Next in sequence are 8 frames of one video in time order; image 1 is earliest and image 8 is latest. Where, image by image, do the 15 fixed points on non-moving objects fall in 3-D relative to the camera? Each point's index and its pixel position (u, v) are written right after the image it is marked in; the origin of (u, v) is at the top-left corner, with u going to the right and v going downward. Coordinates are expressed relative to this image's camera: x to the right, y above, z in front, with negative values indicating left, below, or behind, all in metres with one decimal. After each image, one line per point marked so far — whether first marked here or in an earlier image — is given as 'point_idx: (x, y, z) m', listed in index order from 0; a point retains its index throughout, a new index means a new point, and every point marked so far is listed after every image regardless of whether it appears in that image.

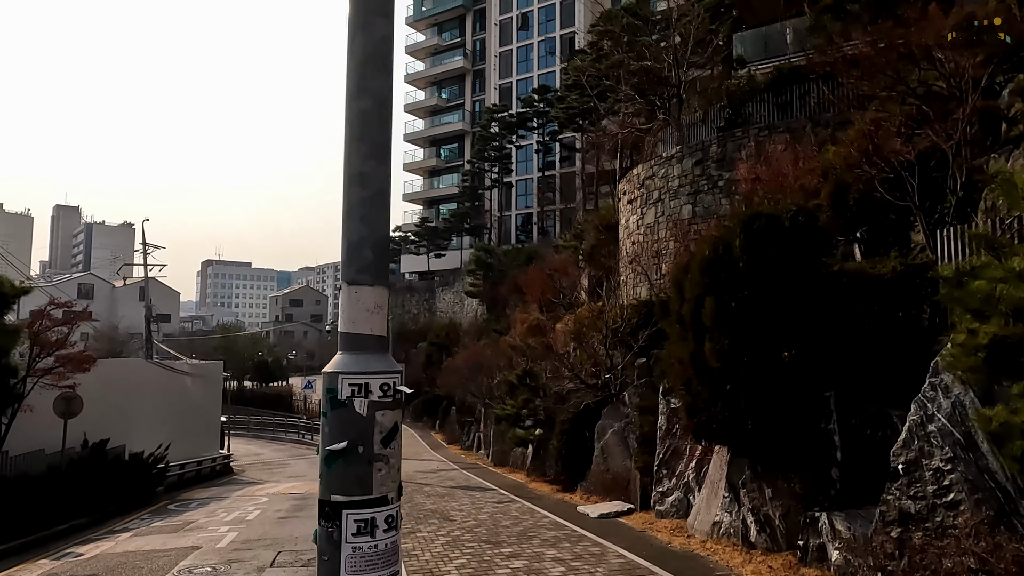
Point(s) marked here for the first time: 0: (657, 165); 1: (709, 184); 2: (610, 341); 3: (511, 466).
0: (+3.7, +3.1, +16.8) m
1: (+4.5, +2.4, +15.2) m
2: (+2.1, -1.1, +14.0) m
3: (0.0, -5.3, +19.8) m
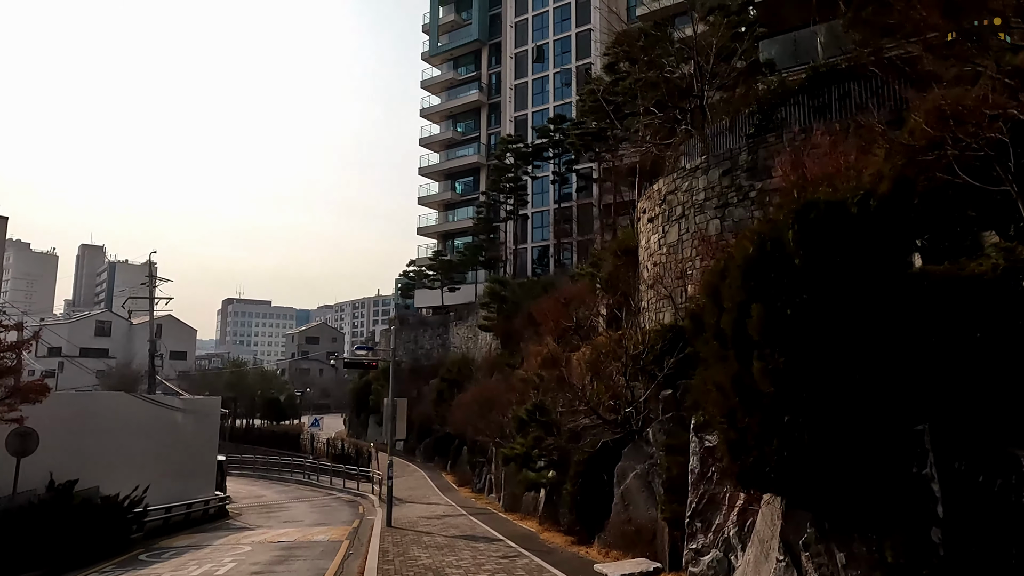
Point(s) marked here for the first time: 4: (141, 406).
0: (+3.9, +2.6, +15.4) m
1: (+4.7, +1.9, +13.6) m
2: (+2.2, -1.6, +12.4) m
3: (+0.3, -6.1, +18.0) m
4: (-10.6, -3.4, +18.8) m
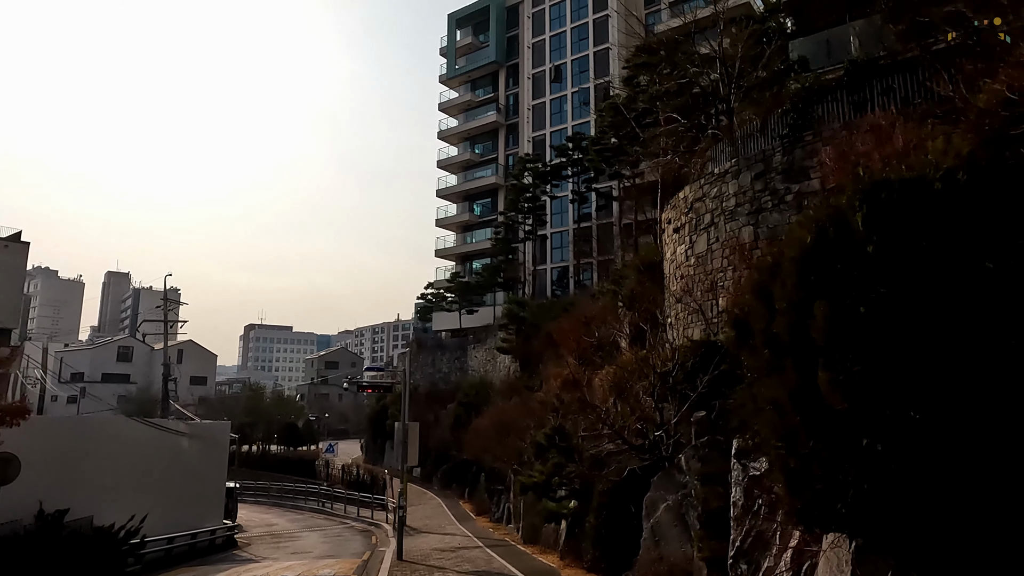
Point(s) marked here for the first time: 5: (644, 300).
0: (+4.2, +2.3, +14.3) m
1: (+4.9, +1.7, +12.6) m
2: (+2.5, -1.8, +11.3) m
3: (+0.7, -6.5, +16.7) m
4: (-10.1, -3.9, +18.0) m
5: (+3.6, -0.3, +18.3) m
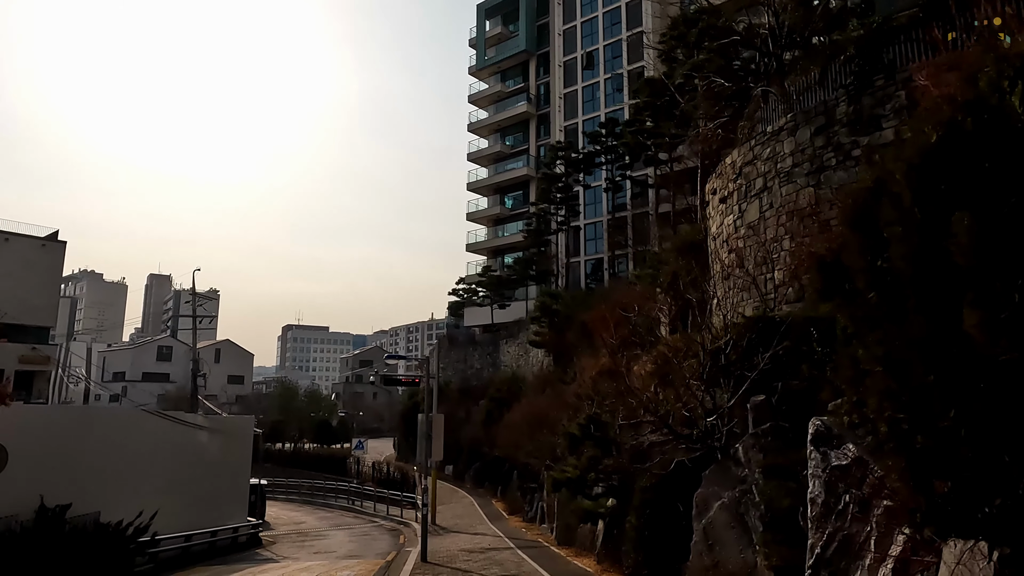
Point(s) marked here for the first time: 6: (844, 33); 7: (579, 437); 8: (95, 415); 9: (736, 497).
0: (+4.8, +2.8, +12.8) m
1: (+5.4, +2.2, +11.0) m
2: (+2.9, -1.3, +9.8) m
3: (+1.5, -6.0, +15.4) m
4: (-9.3, -3.5, +17.2) m
5: (+4.4, +0.2, +16.8) m
6: (+6.7, +5.1, +13.2) m
7: (+1.3, -2.8, +12.8) m
8: (-9.6, -2.9, +15.5) m
9: (+2.8, -2.6, +8.3) m
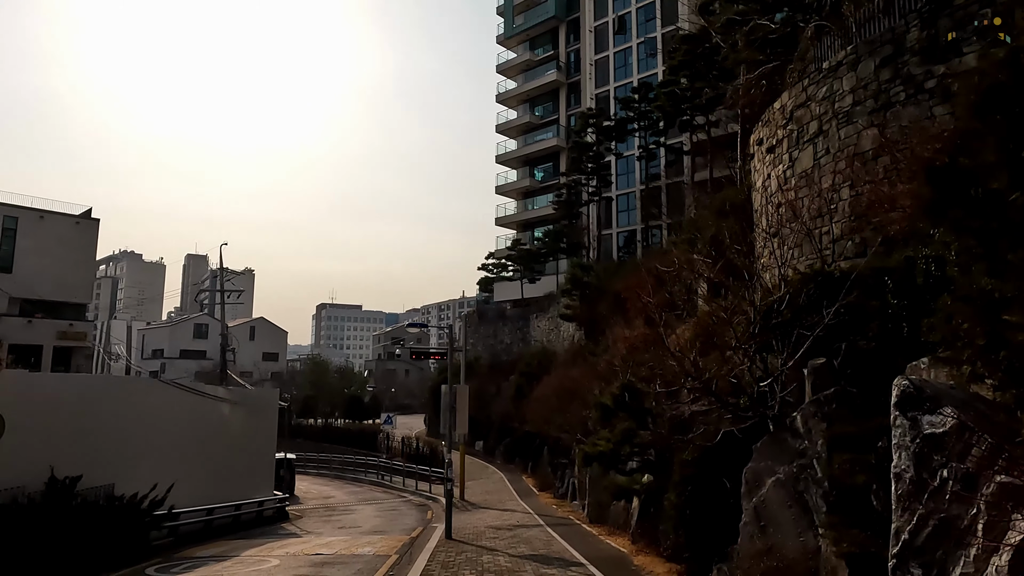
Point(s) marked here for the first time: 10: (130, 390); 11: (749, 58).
0: (+5.2, +3.5, +11.5) m
1: (+5.8, +2.9, +9.7) m
2: (+3.2, -0.6, +8.7) m
3: (+2.1, -5.2, +14.5) m
4: (-8.6, -2.7, +16.8) m
5: (+5.1, +1.1, +15.6) m
6: (+7.1, +5.9, +11.7) m
7: (+1.8, -2.1, +11.8) m
8: (-9.0, -2.2, +15.0) m
9: (+3.0, -2.0, +7.2) m
10: (-8.9, -2.4, +15.4) m
11: (+6.9, +6.7, +19.1) m
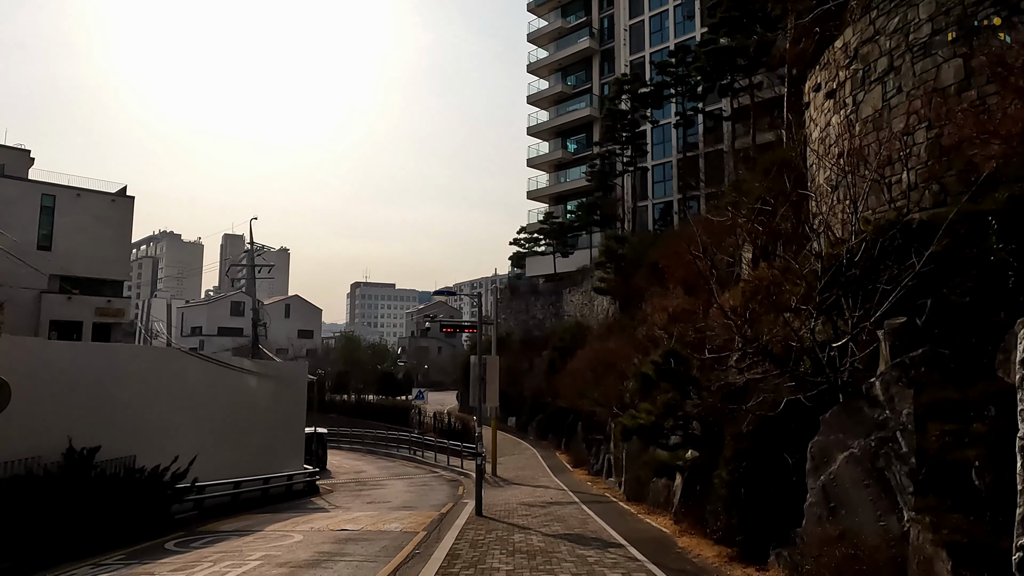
0: (+5.7, +4.2, +10.2) m
1: (+6.2, +3.5, +8.4) m
2: (+3.6, 0.0, +7.7) m
3: (+2.8, -4.4, +13.6) m
4: (-7.8, -1.9, +16.4) m
5: (+5.8, +1.9, +14.4) m
6: (+7.6, +6.5, +10.3) m
7: (+2.3, -1.5, +10.8) m
8: (-8.3, -1.5, +14.6) m
9: (+3.4, -1.5, +6.2) m
10: (-8.1, -1.7, +15.0) m
11: (+7.7, +7.6, +17.6) m
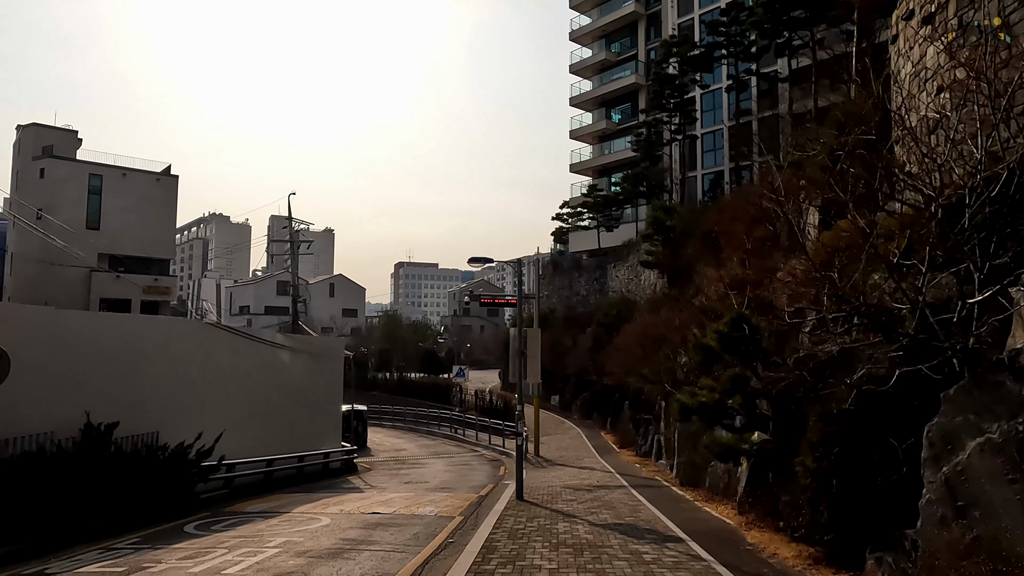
0: (+6.2, +4.8, +8.5) m
1: (+6.6, +4.0, +6.7) m
2: (+4.0, +0.4, +6.2) m
3: (+3.6, -3.8, +12.4) m
4: (-6.8, -1.2, +15.7) m
5: (+6.6, +2.6, +12.7) m
6: (+8.1, +7.1, +8.4) m
7: (+2.9, -0.9, +9.5) m
8: (-7.4, -0.8, +13.9) m
9: (+3.7, -1.1, +4.8) m
10: (-7.2, -1.0, +14.3) m
11: (+8.7, +8.4, +15.6) m
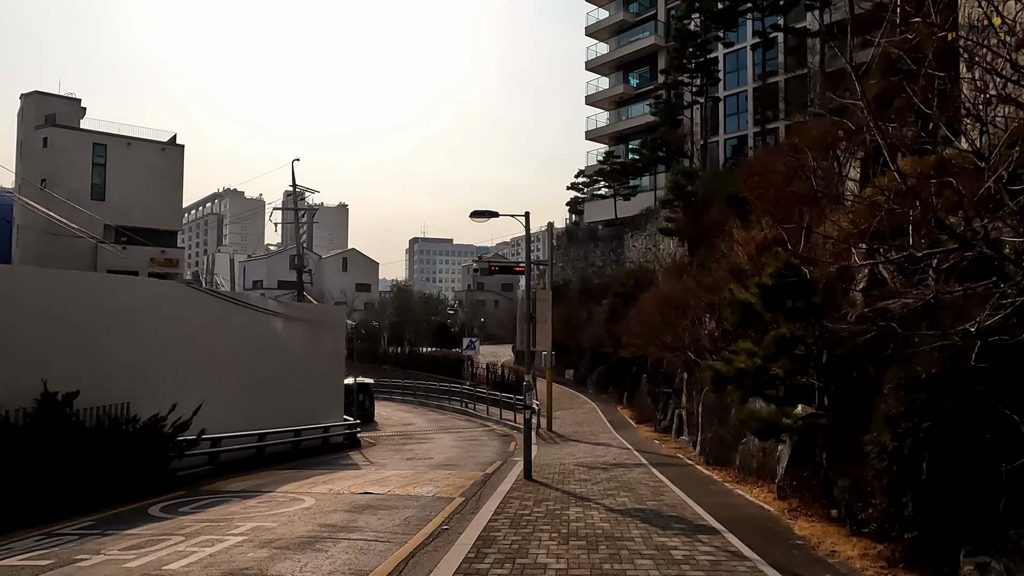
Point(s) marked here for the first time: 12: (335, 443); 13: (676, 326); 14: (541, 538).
0: (+6.3, +5.4, +6.7) m
1: (+6.6, +4.6, +5.0) m
2: (+4.0, +1.0, +4.7) m
3: (+3.7, -3.0, +11.0) m
4: (-6.6, -0.4, +14.5) m
5: (+6.7, +3.3, +11.0) m
6: (+8.1, +7.7, +6.5) m
7: (+3.0, -0.2, +8.0) m
8: (-7.2, 0.0, +12.7) m
9: (+3.6, -0.6, +3.4) m
10: (-7.1, -0.2, +13.1) m
11: (+8.9, +9.3, +13.7) m
12: (-5.0, -4.3, +18.7) m
13: (+4.6, -1.1, +18.6) m
14: (+0.3, -2.7, +7.1) m
